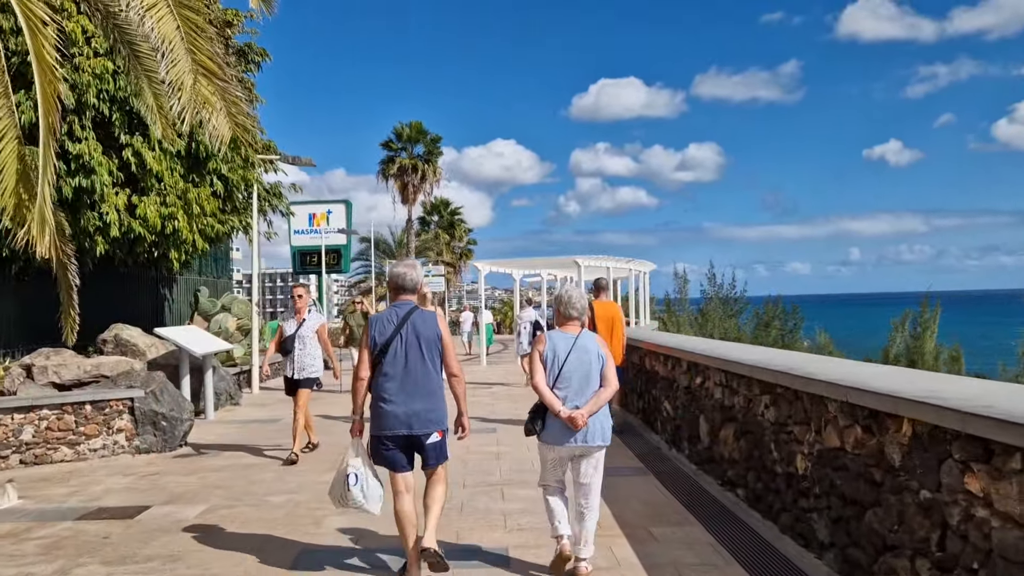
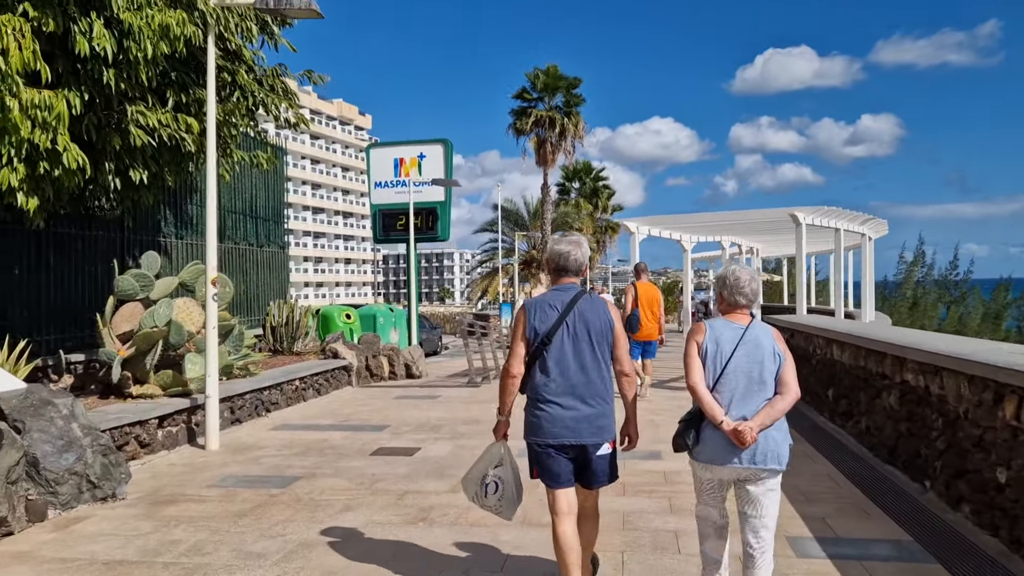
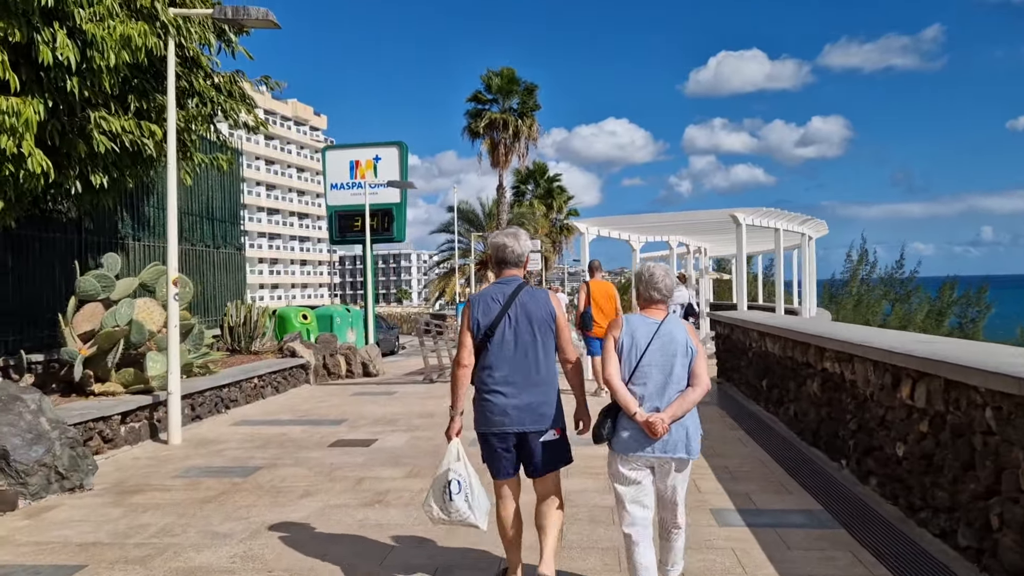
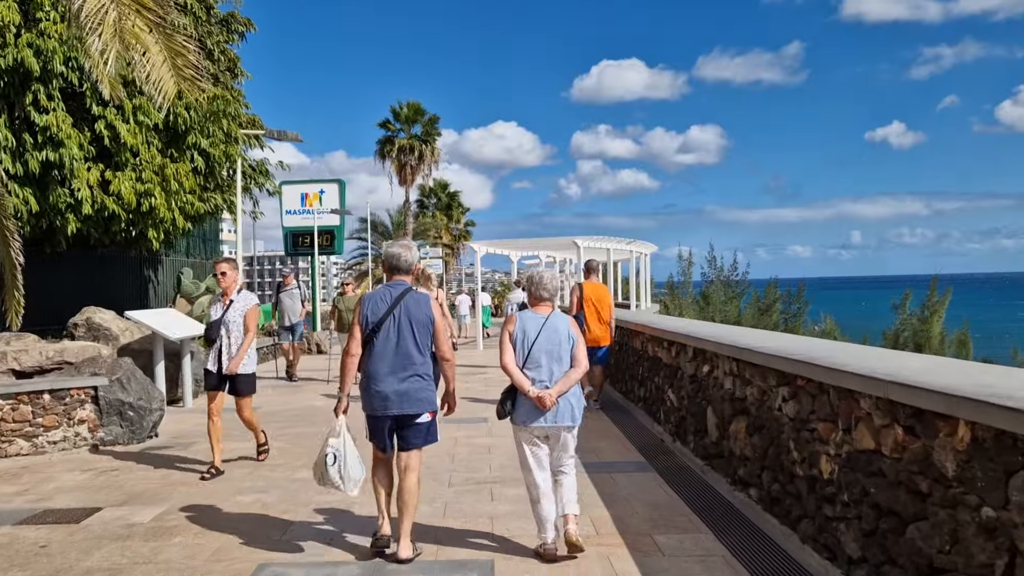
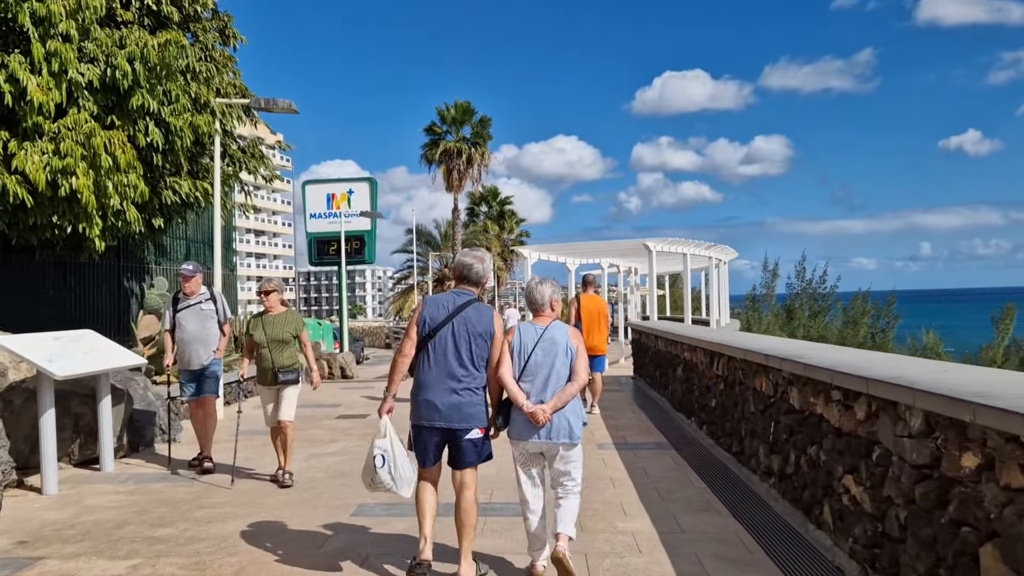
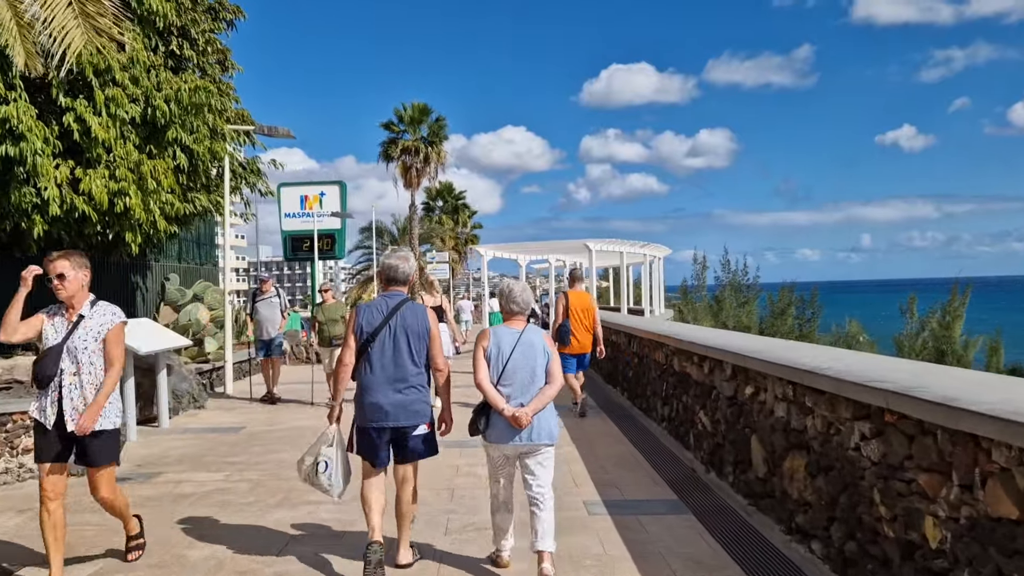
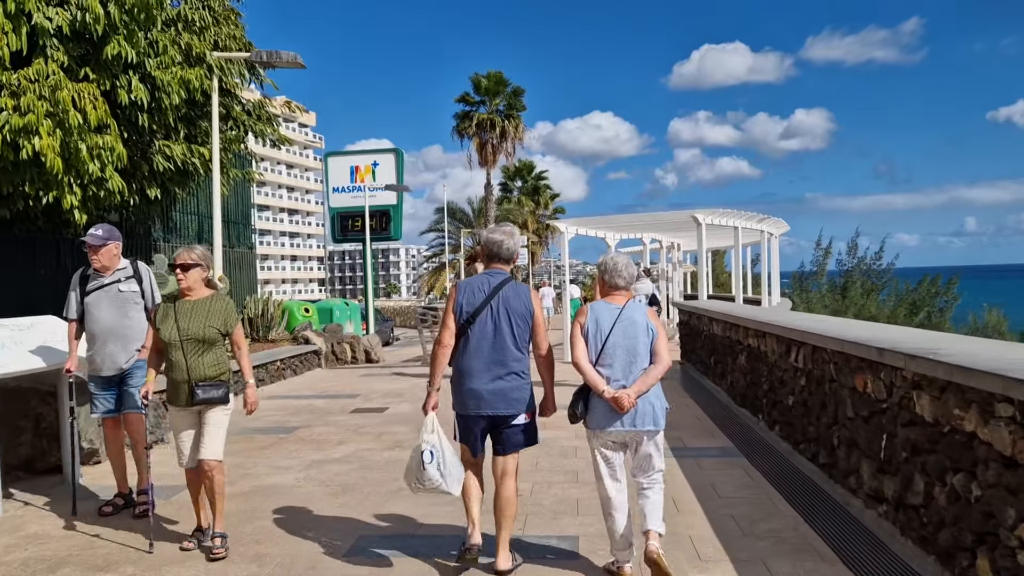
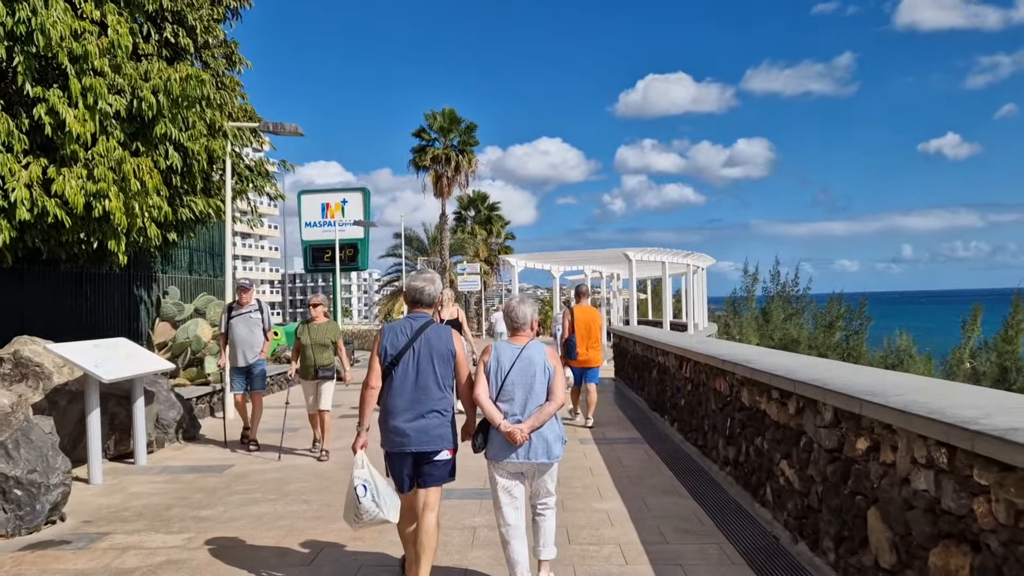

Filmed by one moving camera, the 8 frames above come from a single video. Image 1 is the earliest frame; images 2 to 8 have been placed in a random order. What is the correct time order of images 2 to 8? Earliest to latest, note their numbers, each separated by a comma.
4, 6, 8, 5, 7, 3, 2
